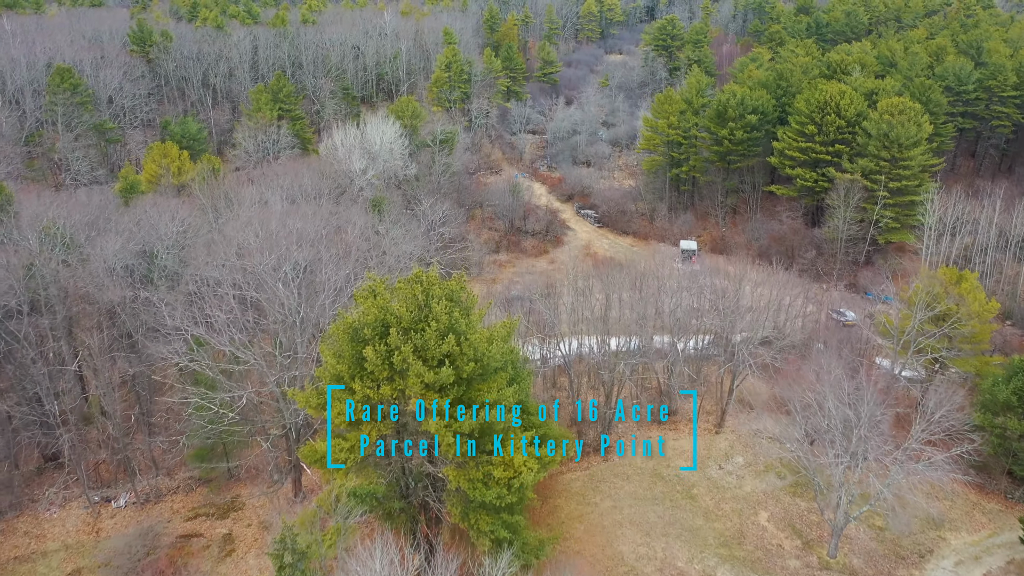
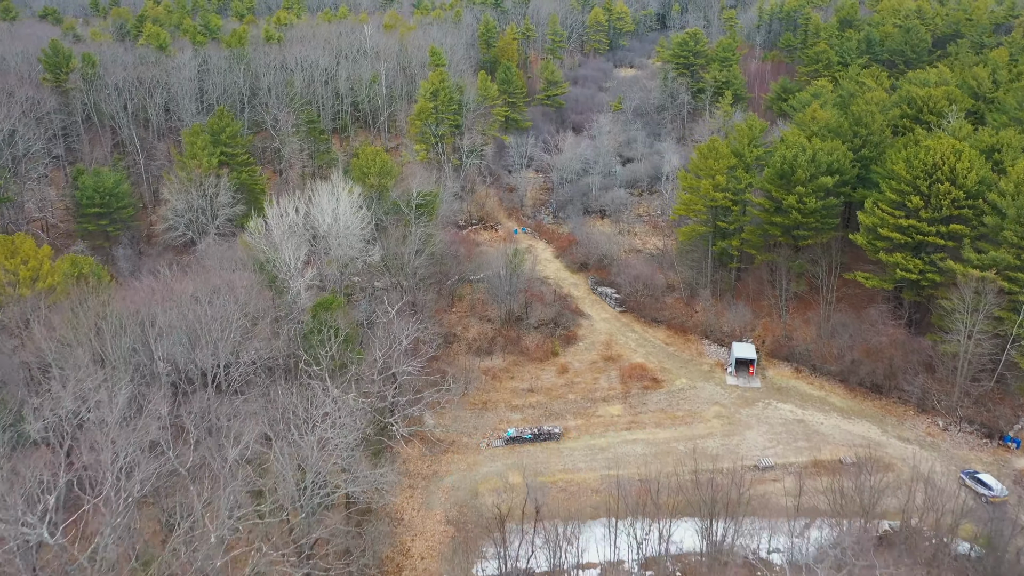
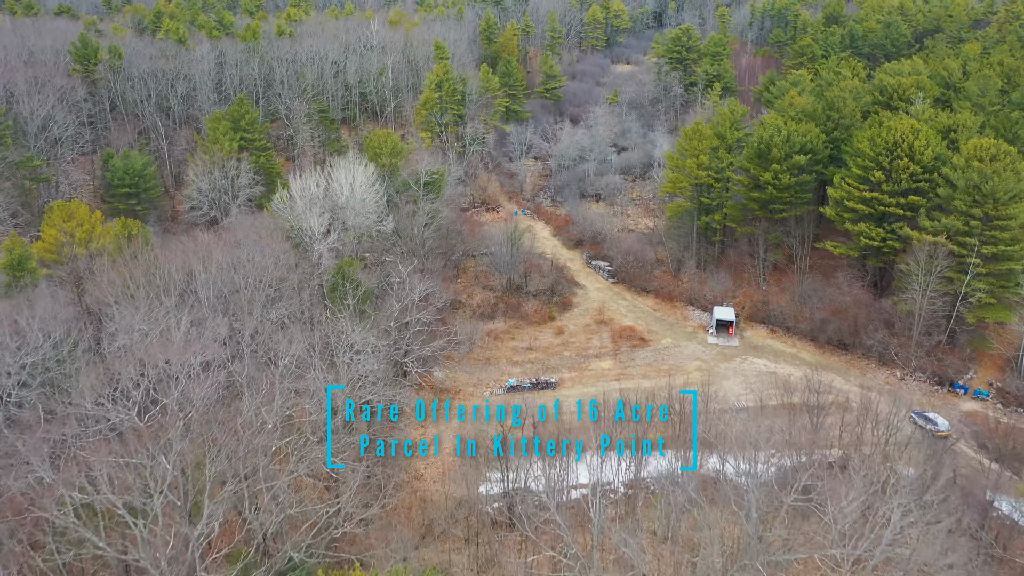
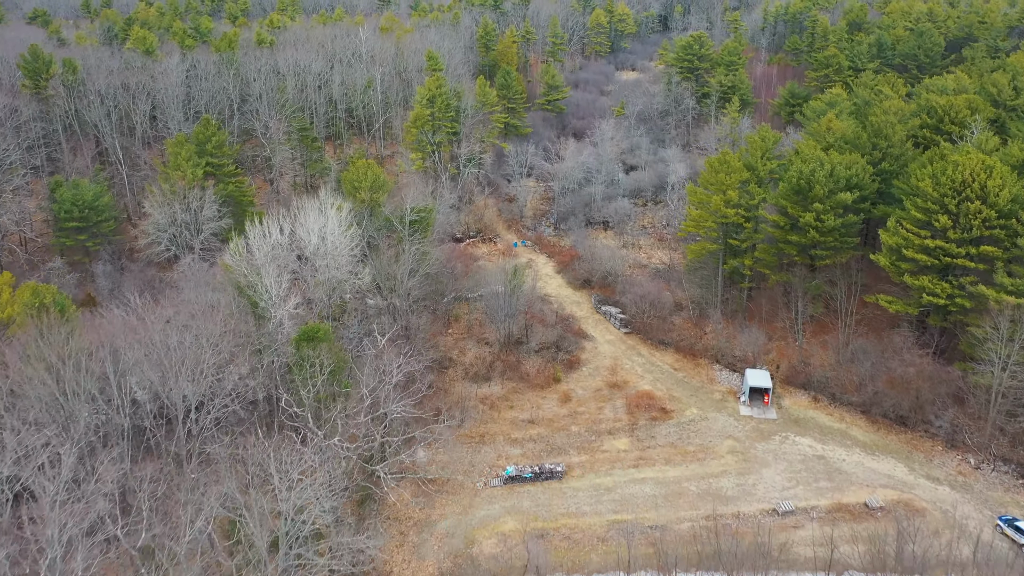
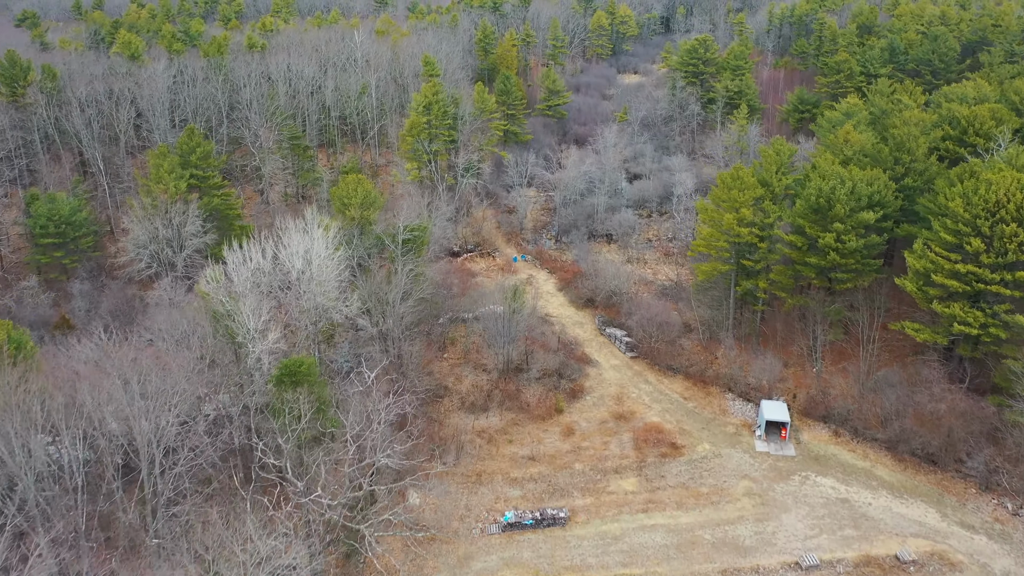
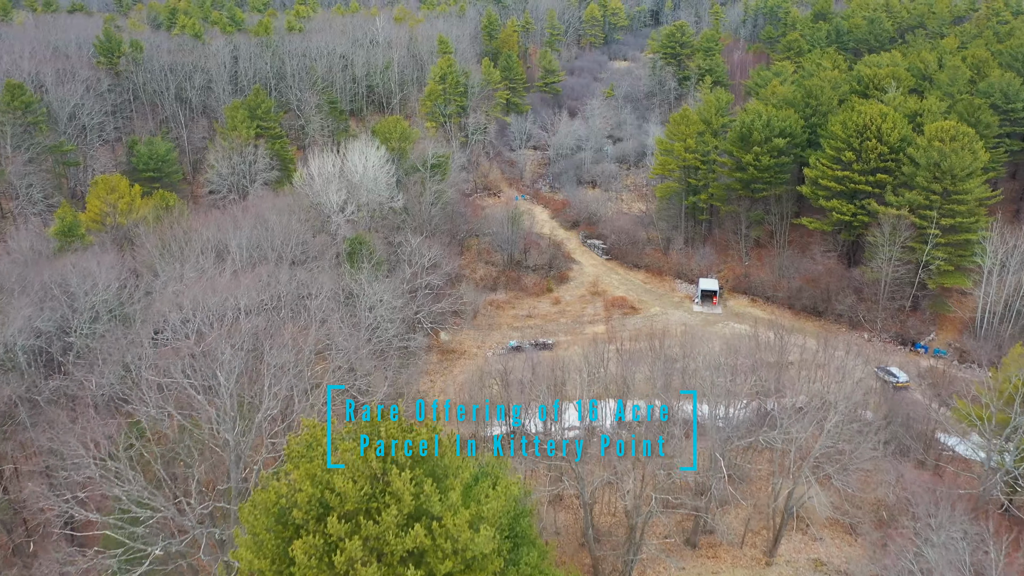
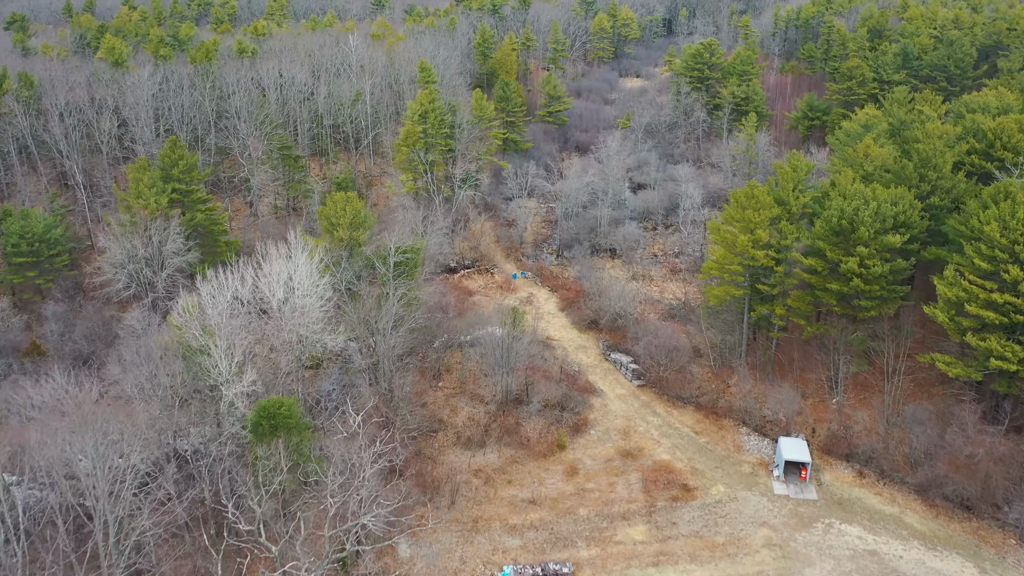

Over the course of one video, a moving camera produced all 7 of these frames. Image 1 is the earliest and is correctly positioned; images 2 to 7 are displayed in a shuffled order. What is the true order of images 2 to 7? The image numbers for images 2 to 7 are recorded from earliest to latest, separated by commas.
6, 3, 2, 4, 5, 7
